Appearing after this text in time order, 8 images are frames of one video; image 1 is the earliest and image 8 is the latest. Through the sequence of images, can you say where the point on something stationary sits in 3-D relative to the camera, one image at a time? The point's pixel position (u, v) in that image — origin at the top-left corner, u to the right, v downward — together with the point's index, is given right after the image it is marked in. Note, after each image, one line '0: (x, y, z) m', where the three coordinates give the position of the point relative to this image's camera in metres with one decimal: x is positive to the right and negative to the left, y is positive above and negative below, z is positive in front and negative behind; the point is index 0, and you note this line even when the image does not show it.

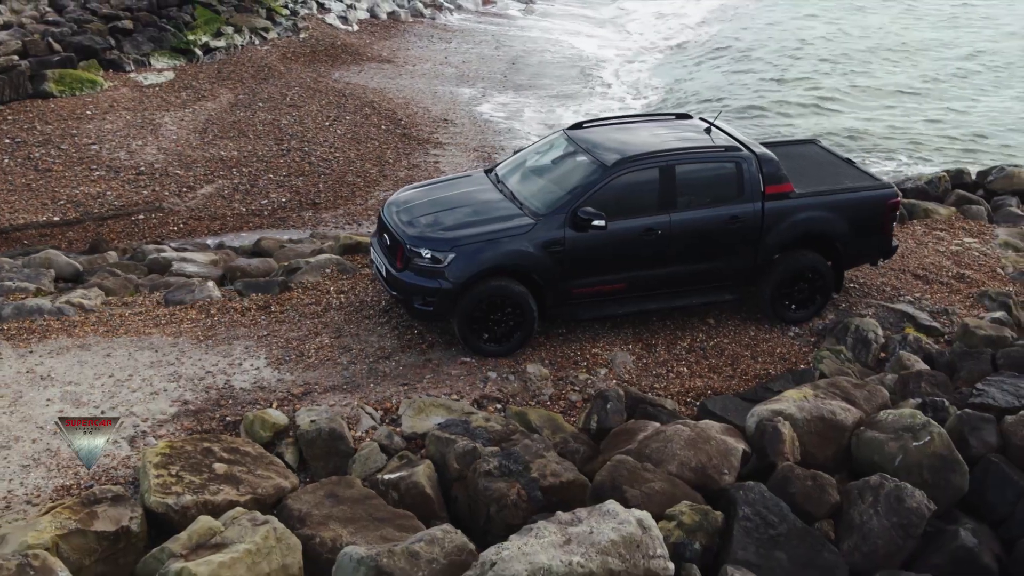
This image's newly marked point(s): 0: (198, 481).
0: (-1.7, -1.0, +7.3) m
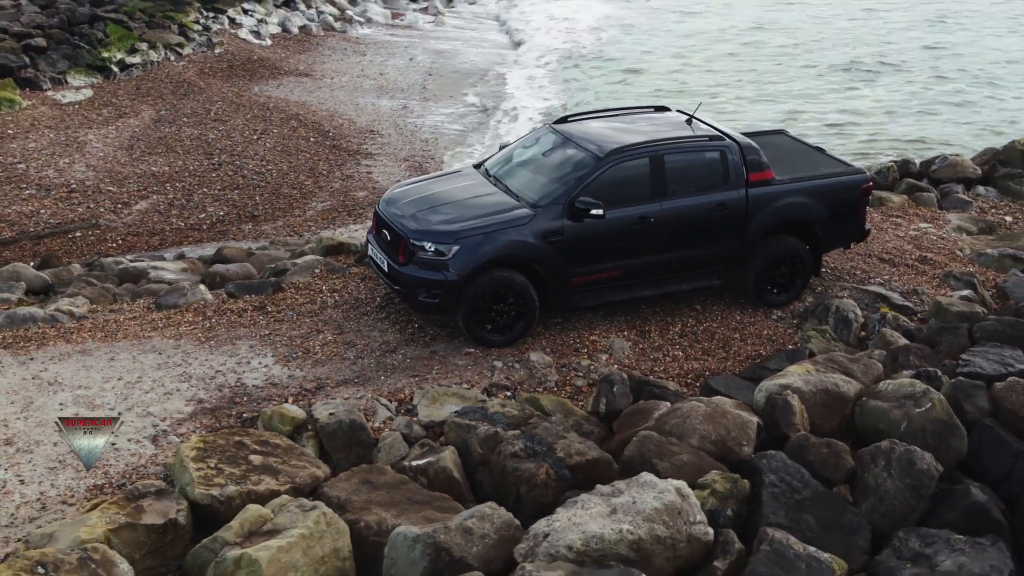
0: (-1.5, -1.0, +7.4) m
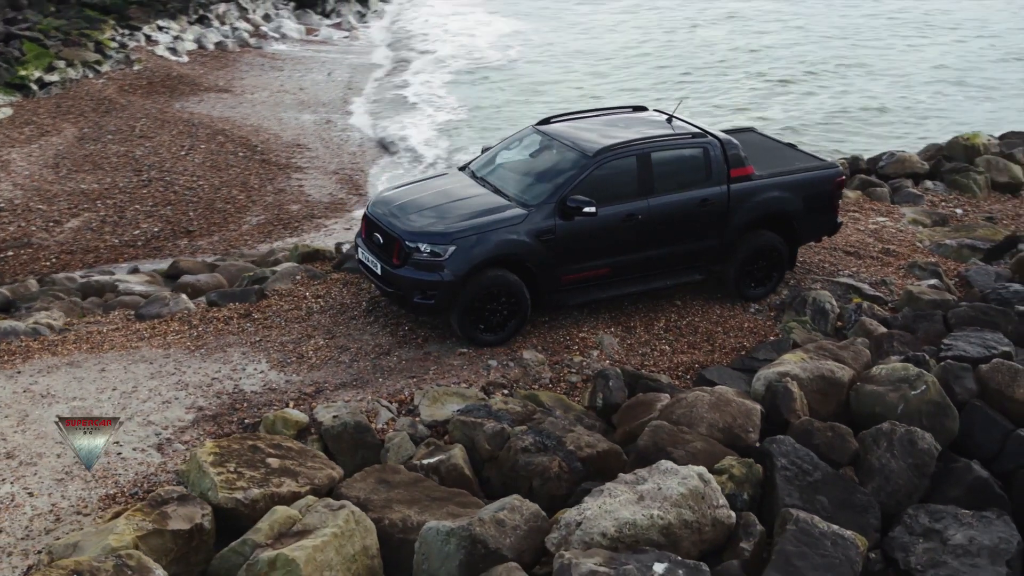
0: (-1.4, -1.0, +7.4) m
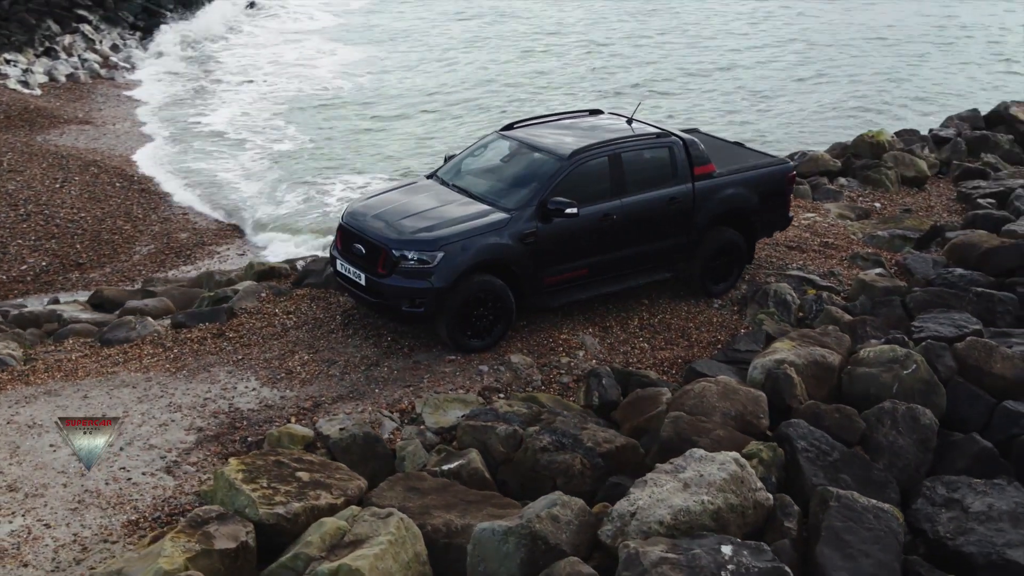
0: (-1.2, -1.1, +7.2) m
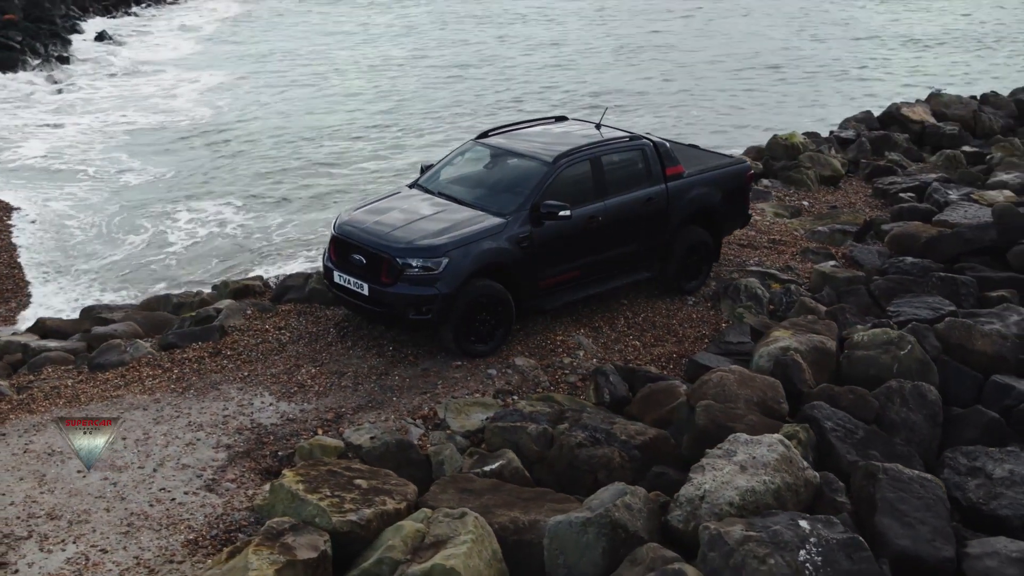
0: (-0.8, -1.1, +7.1) m
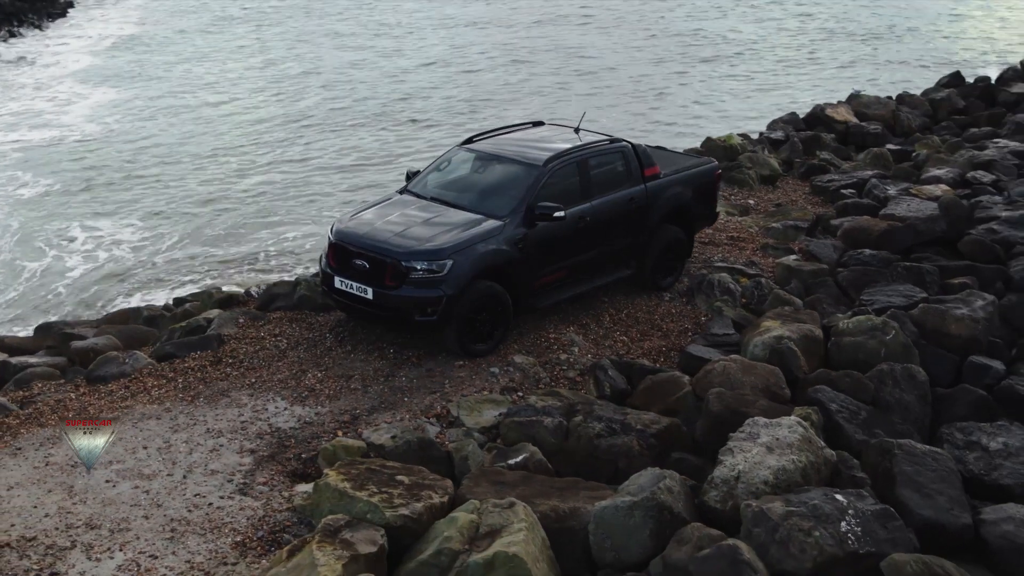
0: (-0.6, -1.1, +7.3) m
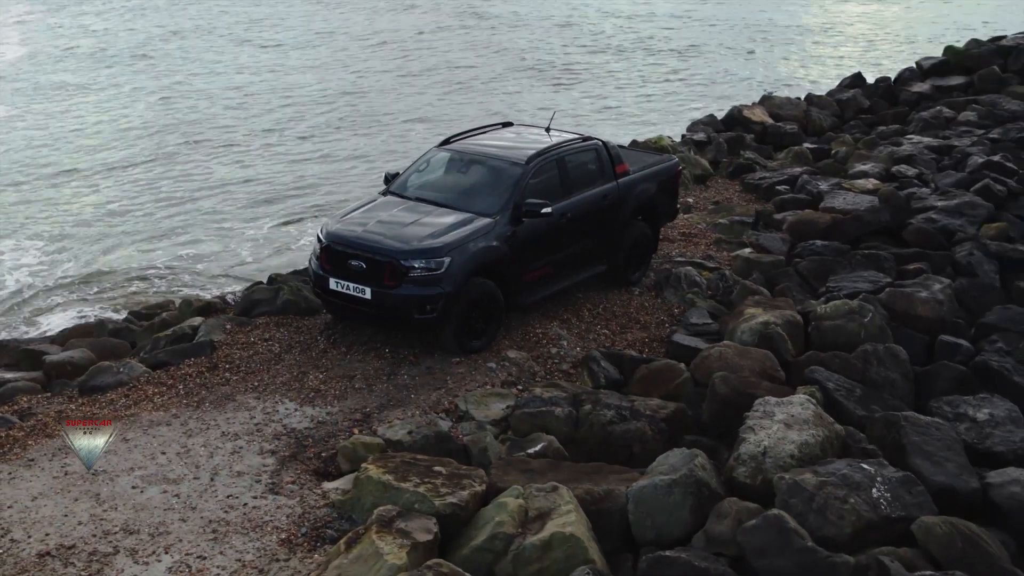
0: (-0.4, -1.1, +7.4) m
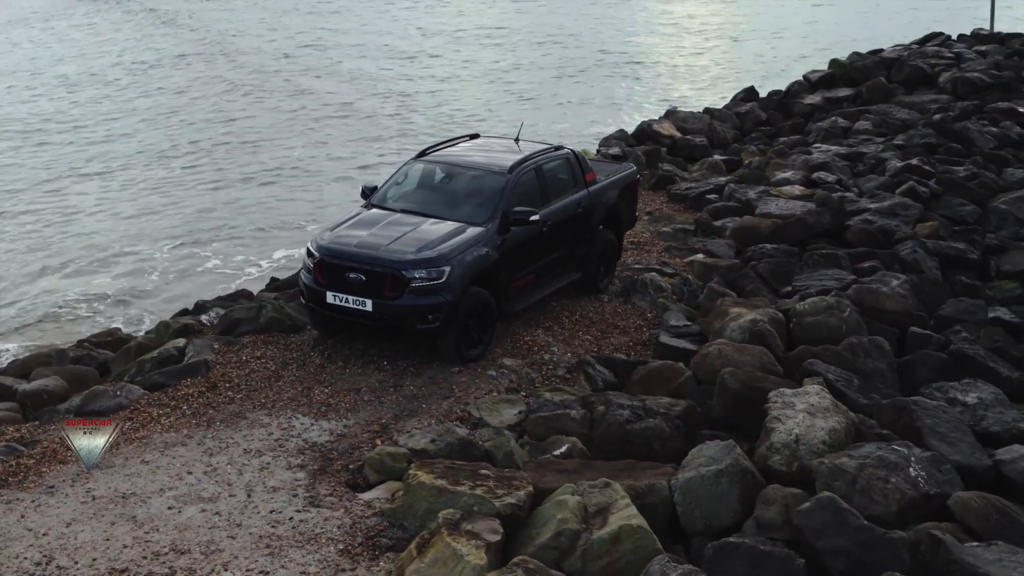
0: (-0.1, -1.1, +7.4) m
